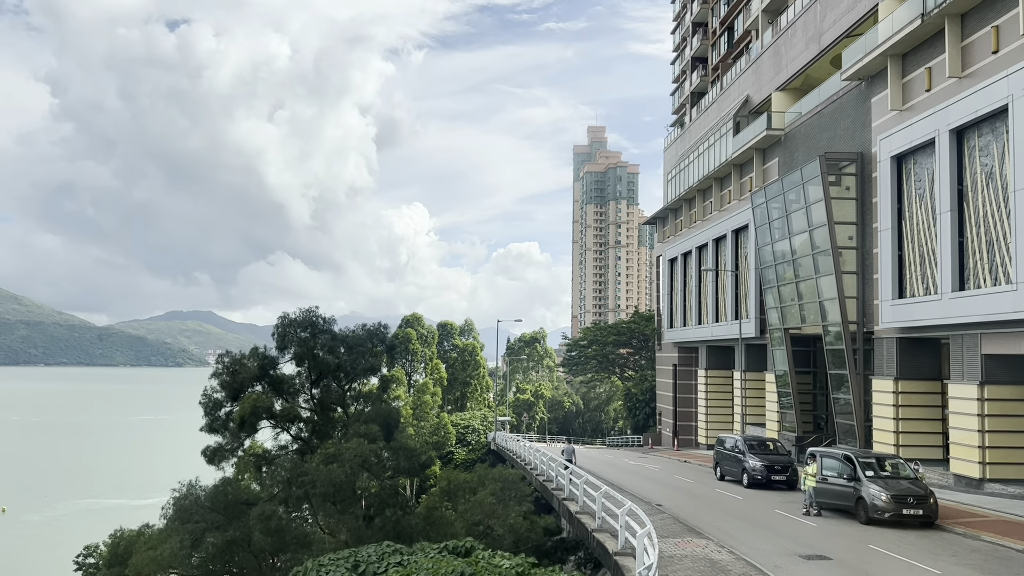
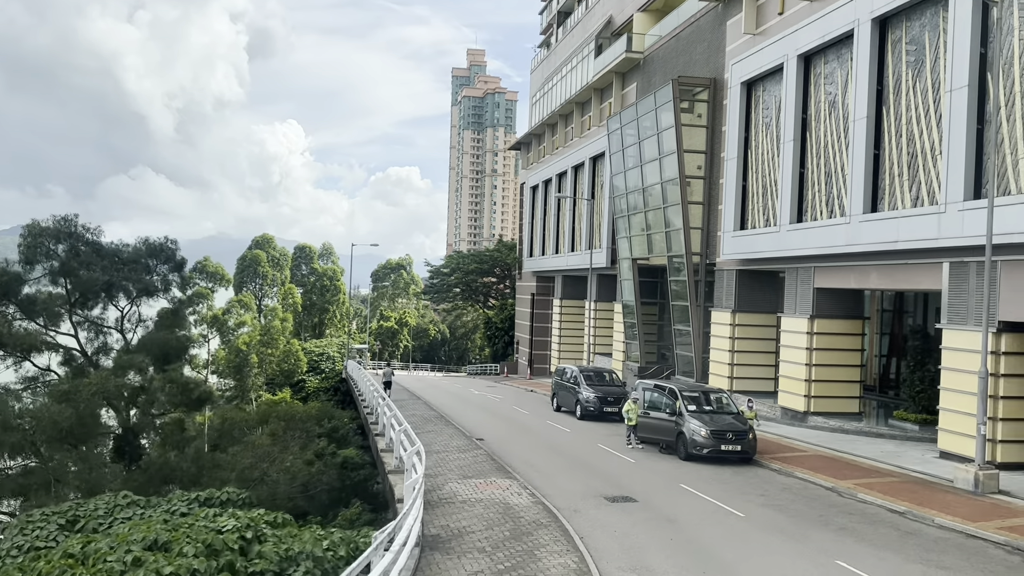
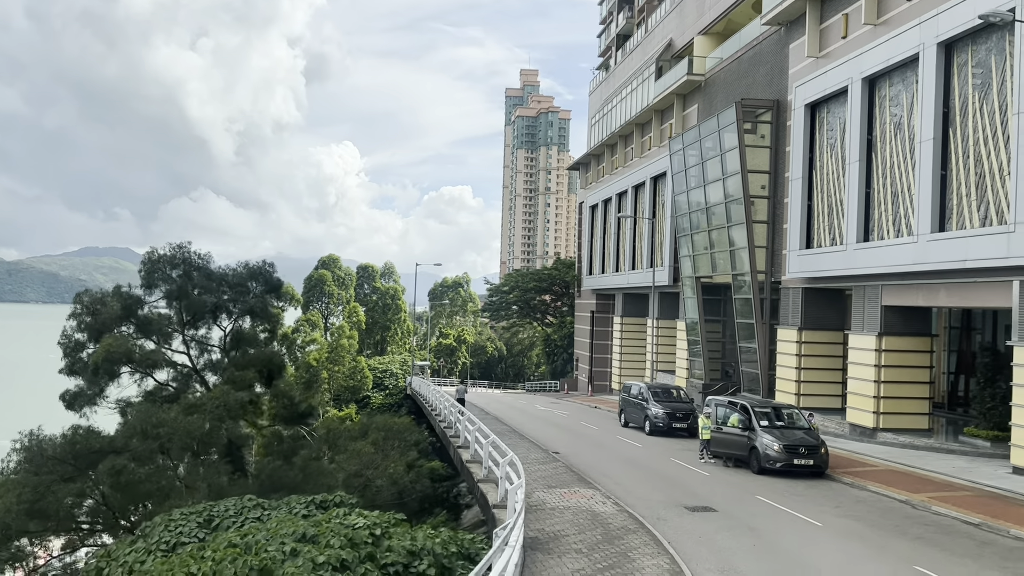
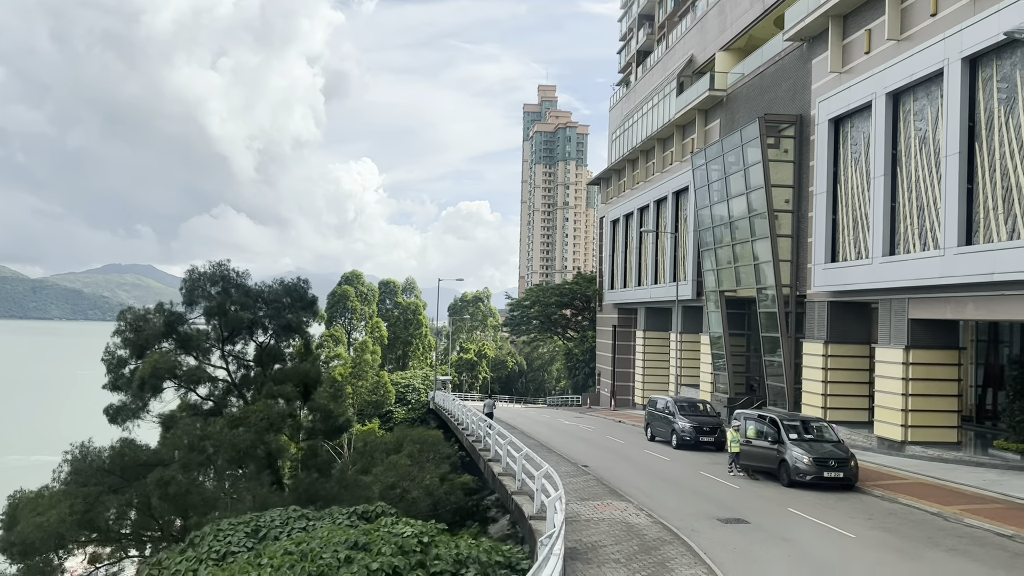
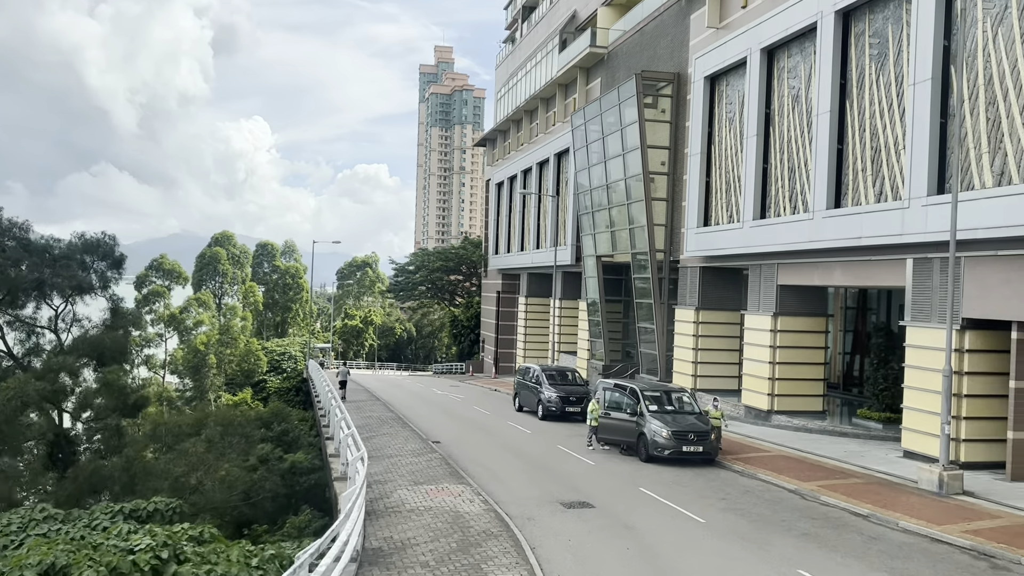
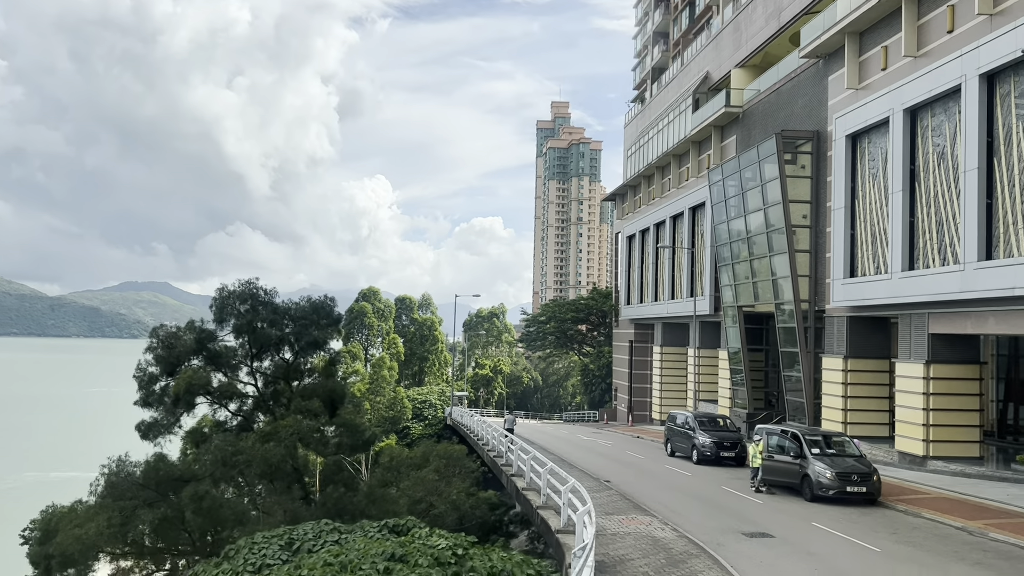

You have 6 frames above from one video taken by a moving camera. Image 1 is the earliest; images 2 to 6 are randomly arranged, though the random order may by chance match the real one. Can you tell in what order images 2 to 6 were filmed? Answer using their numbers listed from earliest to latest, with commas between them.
6, 4, 3, 2, 5
